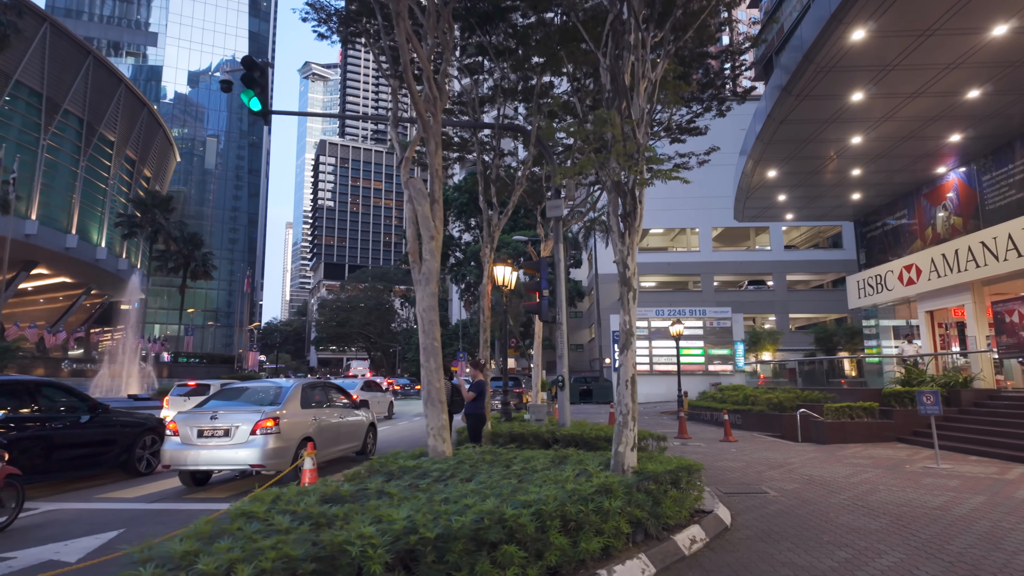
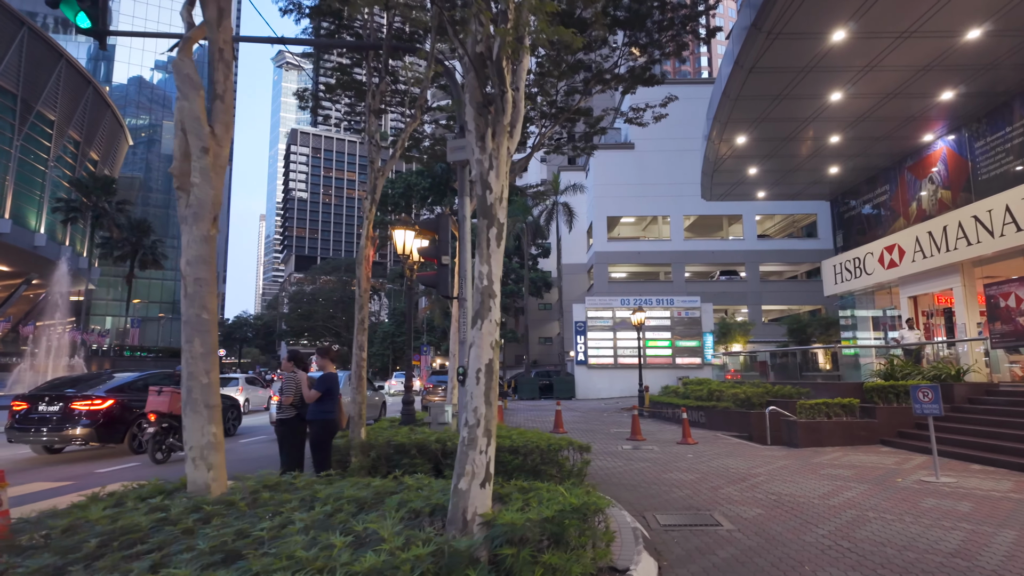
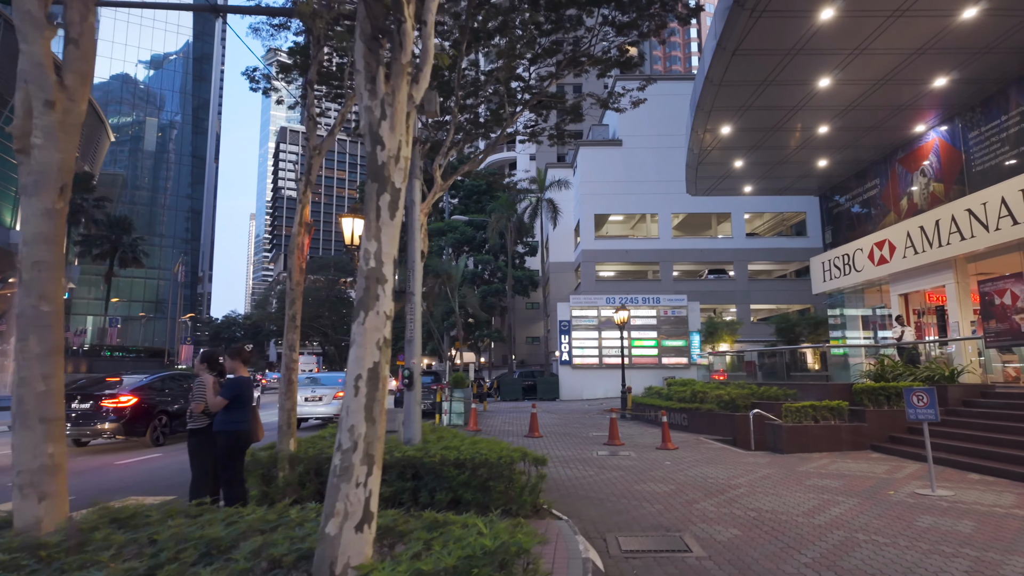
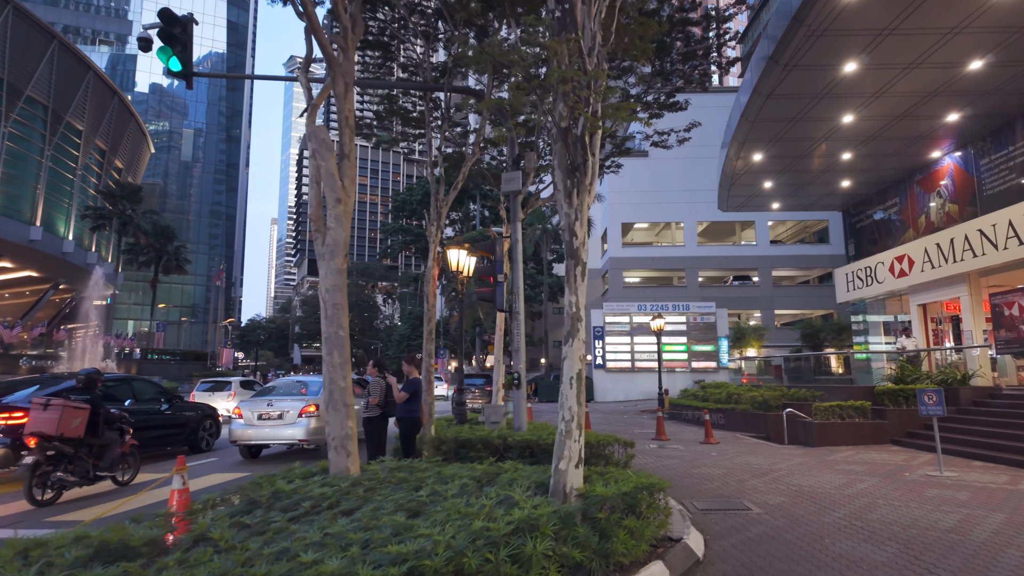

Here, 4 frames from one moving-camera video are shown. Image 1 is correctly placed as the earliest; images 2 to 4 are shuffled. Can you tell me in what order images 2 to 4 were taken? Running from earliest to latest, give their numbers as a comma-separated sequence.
4, 2, 3
